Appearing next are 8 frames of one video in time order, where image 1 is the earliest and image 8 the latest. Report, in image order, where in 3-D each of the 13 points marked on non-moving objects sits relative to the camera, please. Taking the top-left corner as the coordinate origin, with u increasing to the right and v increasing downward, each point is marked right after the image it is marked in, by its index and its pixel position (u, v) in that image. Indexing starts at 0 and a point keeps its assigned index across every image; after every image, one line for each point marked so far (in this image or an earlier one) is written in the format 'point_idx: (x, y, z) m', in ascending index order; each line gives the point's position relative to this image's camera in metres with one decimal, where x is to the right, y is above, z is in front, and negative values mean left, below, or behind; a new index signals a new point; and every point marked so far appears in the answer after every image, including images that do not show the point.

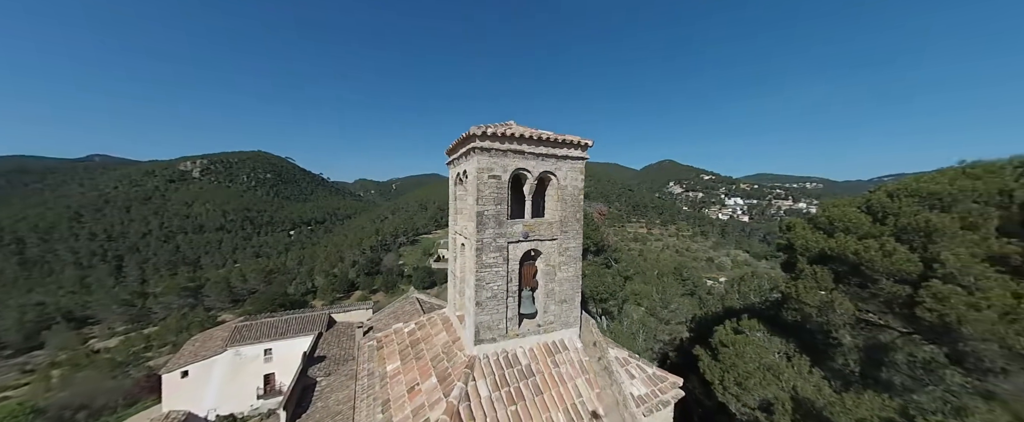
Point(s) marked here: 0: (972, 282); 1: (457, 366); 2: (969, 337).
0: (+9.4, -1.1, +6.0) m
1: (-0.8, -2.2, +4.1) m
2: (+9.0, -2.1, +5.8) m
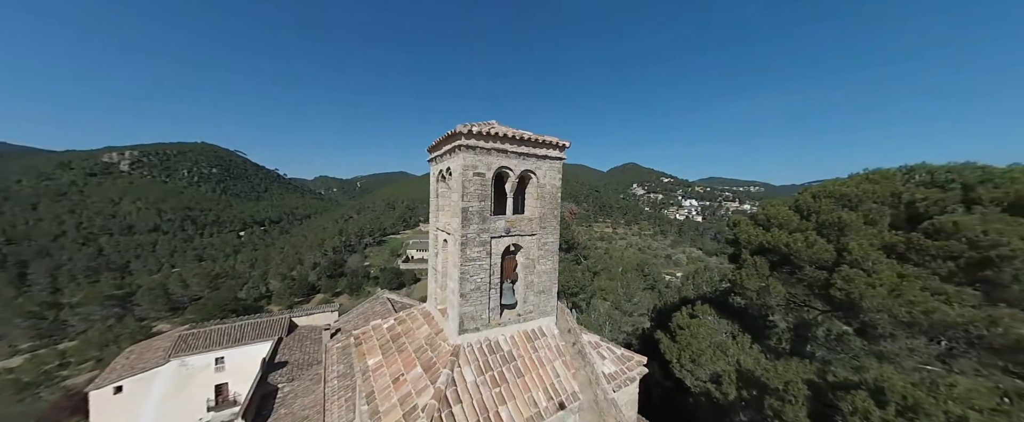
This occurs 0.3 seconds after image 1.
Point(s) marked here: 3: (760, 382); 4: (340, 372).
0: (+8.9, -1.1, +7.2) m
1: (-1.0, -2.1, +4.3) m
2: (+8.5, -2.1, +7.0) m
3: (+6.9, -4.7, +8.1) m
4: (-6.0, -5.7, +10.1) m
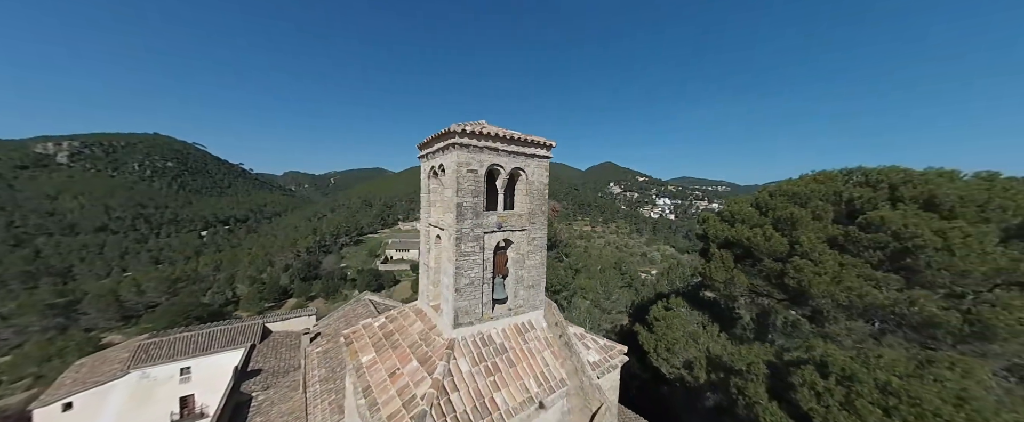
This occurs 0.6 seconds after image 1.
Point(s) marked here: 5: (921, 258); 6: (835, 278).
0: (+8.5, -1.1, +8.1) m
1: (-1.2, -2.1, +4.5) m
2: (+8.2, -2.0, +7.8) m
3: (+6.5, -4.7, +8.8) m
4: (-6.5, -5.6, +9.9) m
5: (+9.4, -0.8, +6.9) m
6: (+8.5, -1.5, +7.6) m
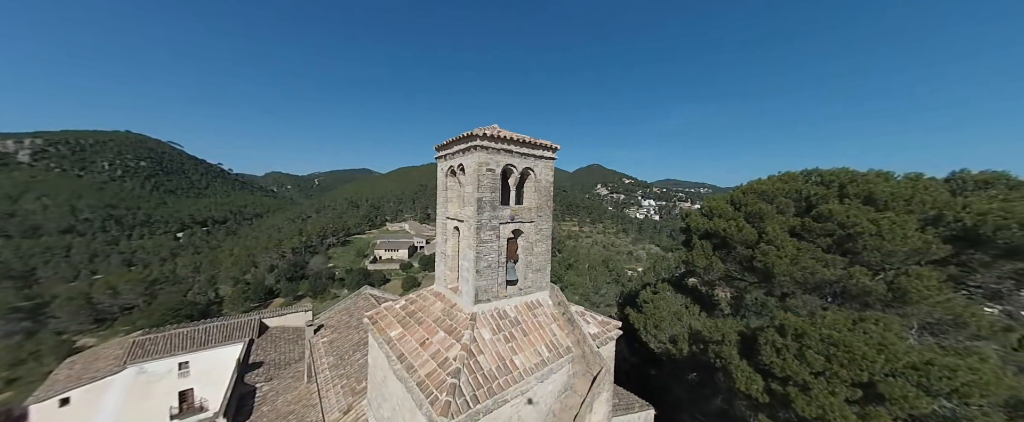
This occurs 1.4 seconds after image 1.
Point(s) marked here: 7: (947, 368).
0: (+8.6, -0.9, +9.1) m
1: (-0.9, -1.9, +5.1) m
2: (+8.3, -1.9, +8.9) m
3: (+6.6, -4.6, +9.8) m
4: (-6.4, -5.5, +10.3) m
5: (+9.6, -0.6, +8.0) m
6: (+8.6, -1.4, +8.7) m
7: (+8.5, -2.7, +5.8) m
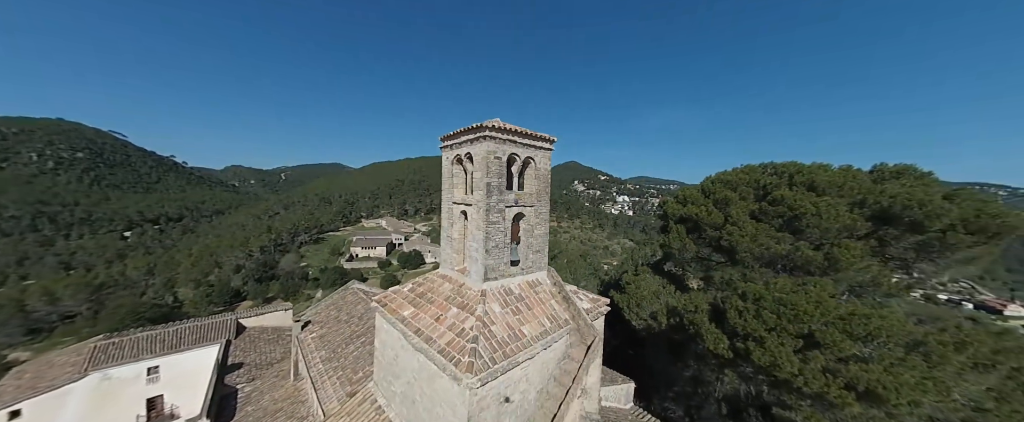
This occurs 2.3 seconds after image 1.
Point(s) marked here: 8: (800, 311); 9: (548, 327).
0: (+8.4, -0.6, +10.4) m
1: (-0.8, -1.7, +5.7) m
2: (+8.1, -1.6, +10.1) m
3: (+6.3, -4.2, +10.9) m
4: (-6.7, -5.2, +10.4) m
5: (+9.4, -0.3, +9.3) m
6: (+8.4, -1.1, +9.9) m
7: (+8.6, -2.4, +7.1) m
8: (+7.3, -2.4, +7.4) m
9: (+0.7, -2.3, +5.7) m
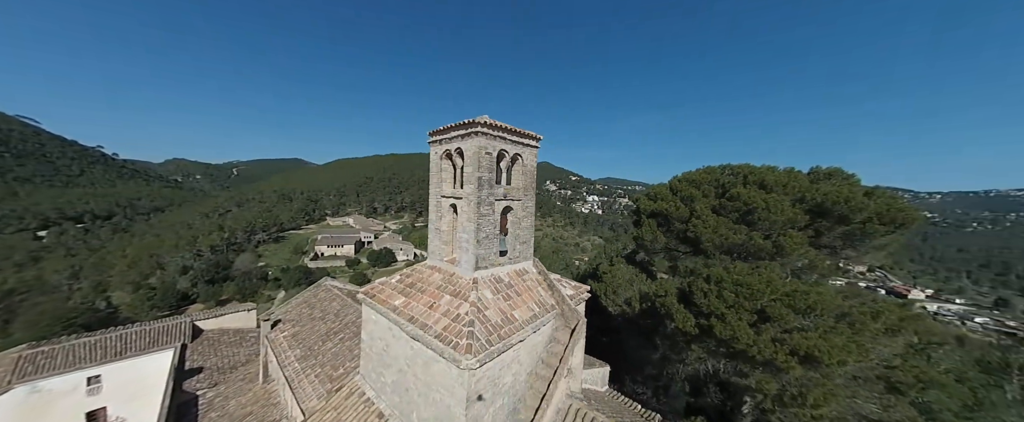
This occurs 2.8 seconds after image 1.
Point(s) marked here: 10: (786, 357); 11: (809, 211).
0: (+7.7, -0.4, +11.4) m
1: (-1.0, -1.5, +5.9) m
2: (+7.4, -1.4, +11.2) m
3: (+5.6, -4.0, +11.8) m
4: (-7.3, -5.0, +10.0) m
5: (+8.8, -0.1, +10.5) m
6: (+7.7, -0.9, +11.0) m
7: (+8.2, -2.2, +8.2) m
8: (+6.9, -2.2, +8.4) m
9: (+0.5, -2.1, +6.0) m
10: (+7.3, -3.7, +7.6) m
11: (+10.9, 0.0, +10.6) m
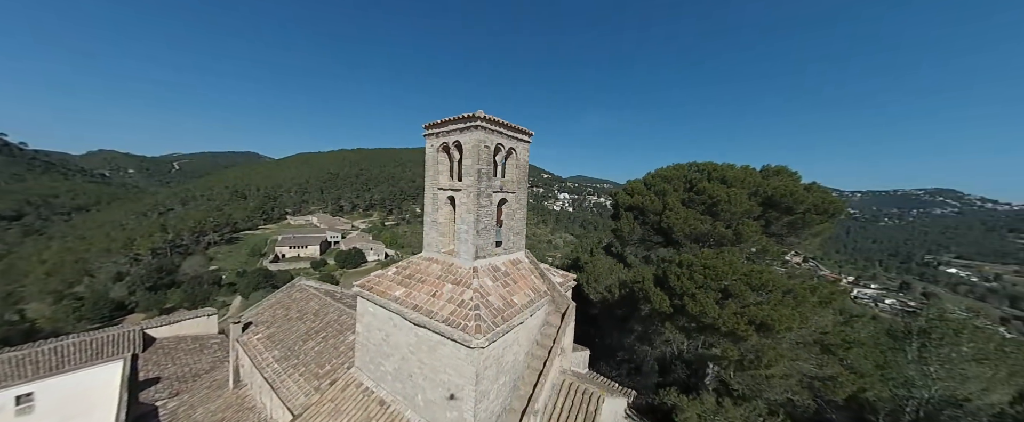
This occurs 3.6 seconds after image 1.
0: (+7.0, -0.2, +12.6) m
1: (-1.0, -1.4, +6.2) m
2: (+6.8, -1.2, +12.3) m
3: (+4.9, -3.8, +12.7) m
4: (-7.8, -4.8, +9.7) m
5: (+8.3, +0.1, +11.7) m
6: (+7.1, -0.7, +12.1) m
7: (+7.9, -2.0, +9.4) m
8: (+6.6, -2.0, +9.4) m
9: (+0.4, -1.9, +6.5) m
10: (+7.1, -3.5, +8.7) m
11: (+10.3, +0.2, +12.0) m
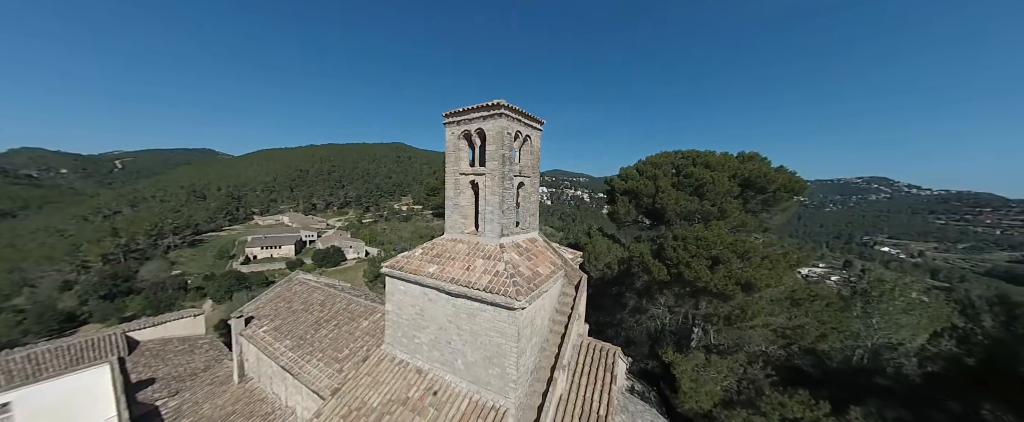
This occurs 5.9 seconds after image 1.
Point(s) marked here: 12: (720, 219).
0: (+7.0, +0.5, +13.8) m
1: (-0.5, -0.9, +6.7) m
2: (+6.8, -0.5, +13.5) m
3: (+5.0, -3.2, +13.8) m
4: (-7.4, -4.5, +9.8) m
5: (+8.3, +0.8, +13.0) m
6: (+7.2, 0.0, +13.3) m
7: (+8.1, -1.3, +10.7) m
8: (+6.9, -1.3, +10.6) m
9: (+1.0, -1.5, +7.2) m
10: (+7.4, -2.9, +10.0) m
11: (+10.3, +1.0, +13.5) m
12: (+8.8, -0.6, +12.7) m
